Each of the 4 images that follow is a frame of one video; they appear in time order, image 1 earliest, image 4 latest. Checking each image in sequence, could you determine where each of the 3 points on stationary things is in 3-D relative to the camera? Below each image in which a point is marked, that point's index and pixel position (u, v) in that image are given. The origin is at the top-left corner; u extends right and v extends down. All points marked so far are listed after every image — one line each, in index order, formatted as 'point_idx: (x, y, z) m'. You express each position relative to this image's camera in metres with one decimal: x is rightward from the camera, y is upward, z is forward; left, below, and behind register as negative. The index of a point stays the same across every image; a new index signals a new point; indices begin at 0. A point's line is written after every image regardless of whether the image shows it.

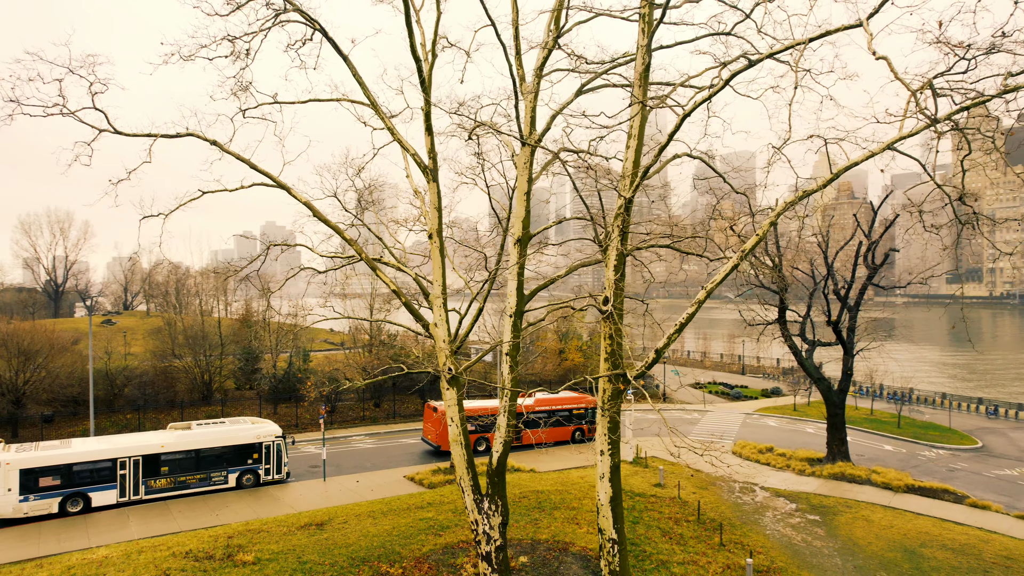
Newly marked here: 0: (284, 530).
0: (-4.3, -4.6, +10.5) m
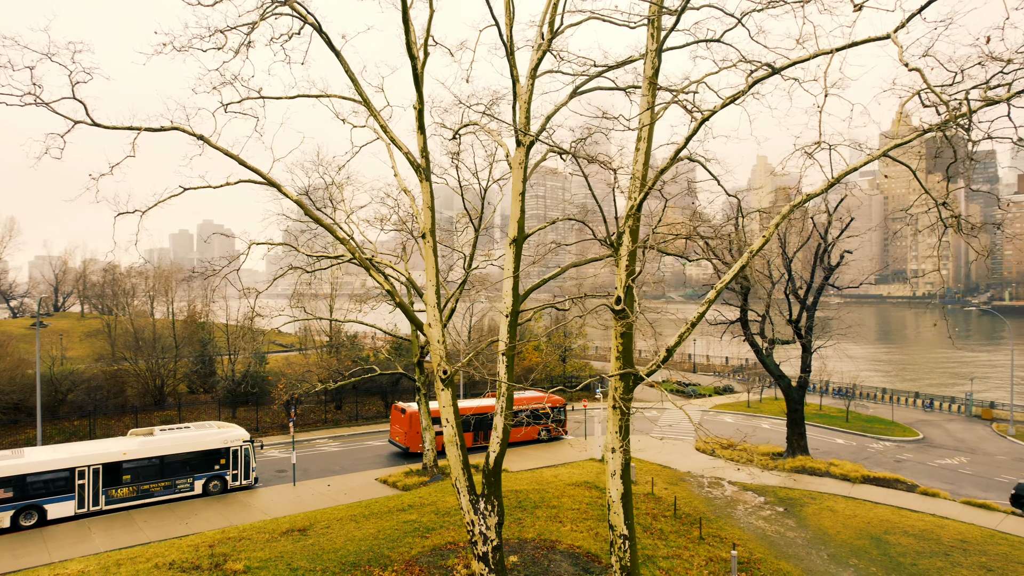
0: (-4.5, -4.6, +10.2) m
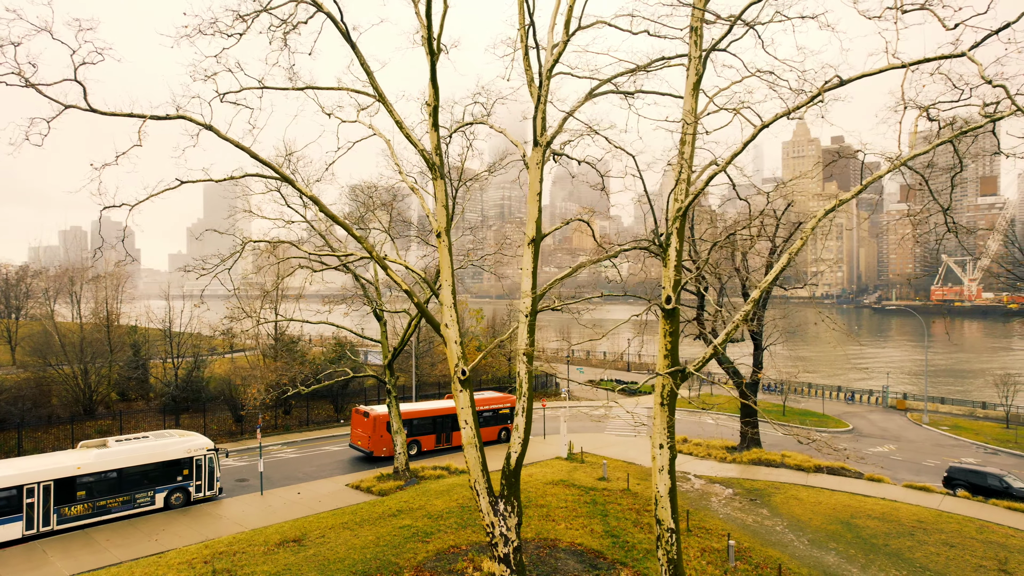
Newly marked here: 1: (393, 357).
0: (-4.3, -4.6, +9.7) m
1: (-3.9, -2.3, +18.5) m
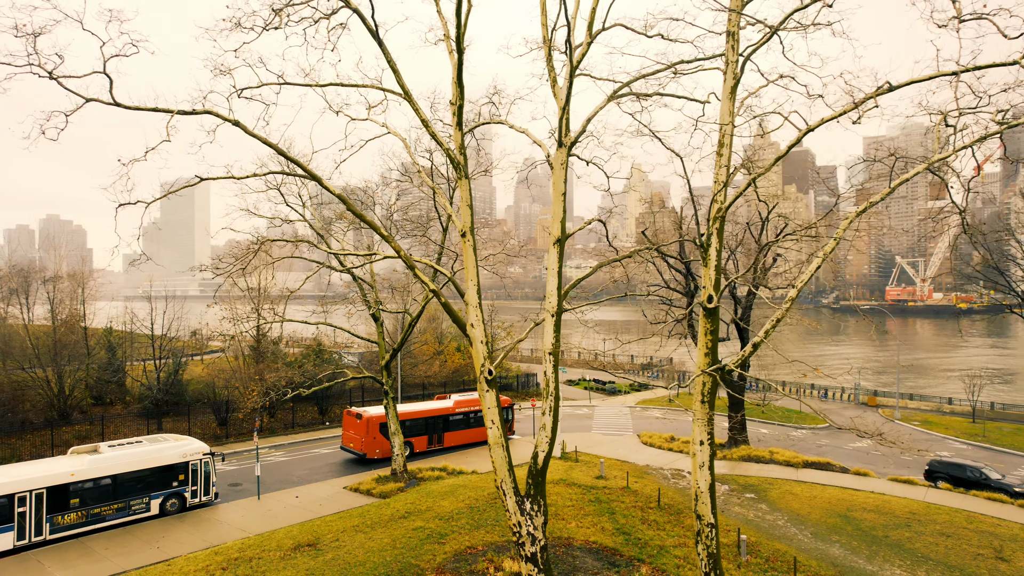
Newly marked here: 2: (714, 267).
0: (-4.0, -4.6, +9.5) m
1: (-4.0, -2.3, +18.3) m
2: (+2.4, +0.2, +6.8) m
